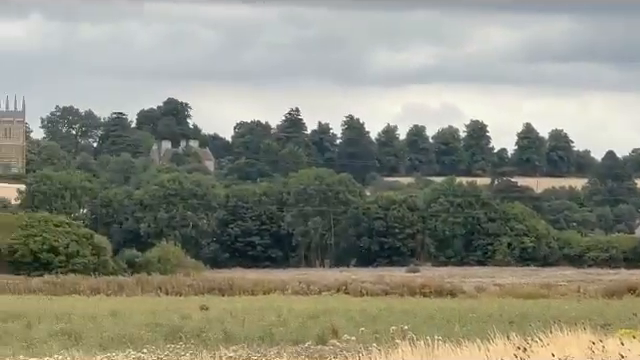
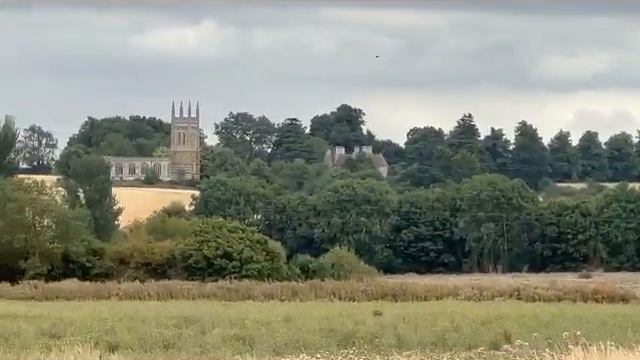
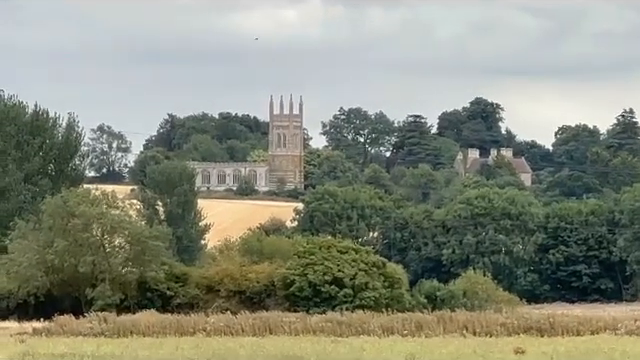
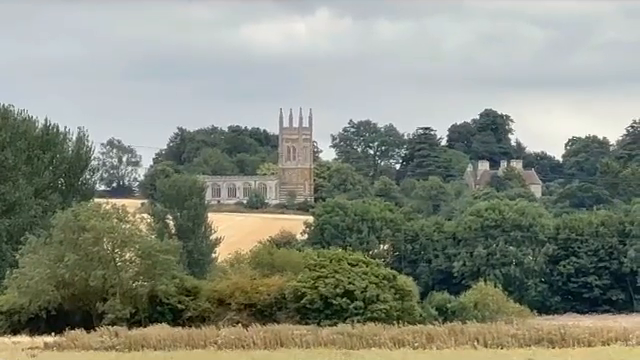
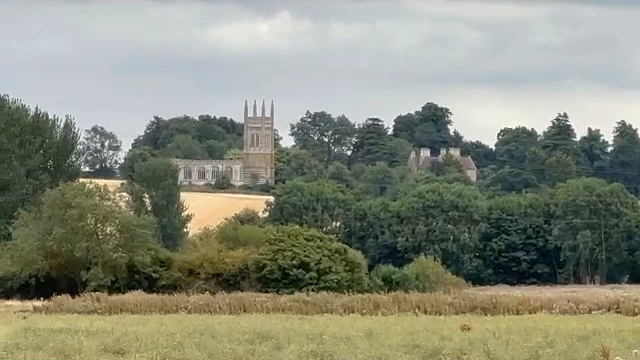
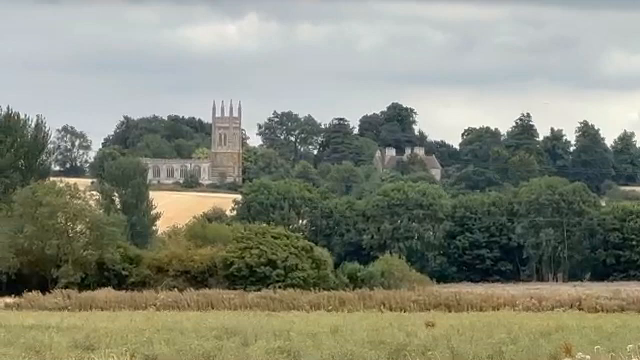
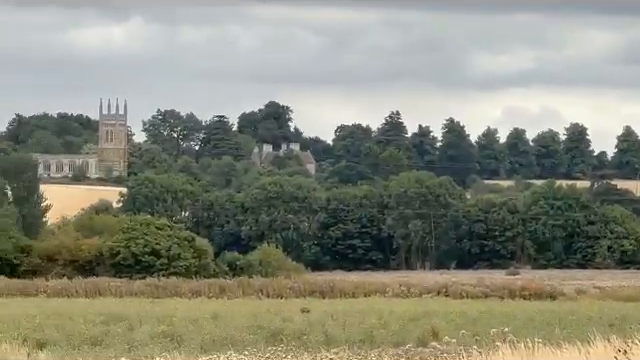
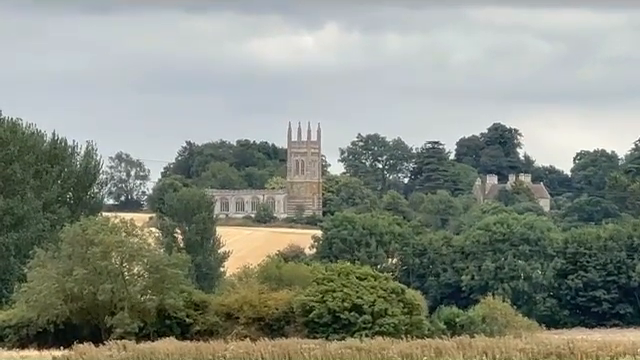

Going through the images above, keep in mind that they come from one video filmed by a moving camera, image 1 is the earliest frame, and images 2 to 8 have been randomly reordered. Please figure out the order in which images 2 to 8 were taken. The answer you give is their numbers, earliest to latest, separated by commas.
7, 2, 6, 5, 3, 8, 4
